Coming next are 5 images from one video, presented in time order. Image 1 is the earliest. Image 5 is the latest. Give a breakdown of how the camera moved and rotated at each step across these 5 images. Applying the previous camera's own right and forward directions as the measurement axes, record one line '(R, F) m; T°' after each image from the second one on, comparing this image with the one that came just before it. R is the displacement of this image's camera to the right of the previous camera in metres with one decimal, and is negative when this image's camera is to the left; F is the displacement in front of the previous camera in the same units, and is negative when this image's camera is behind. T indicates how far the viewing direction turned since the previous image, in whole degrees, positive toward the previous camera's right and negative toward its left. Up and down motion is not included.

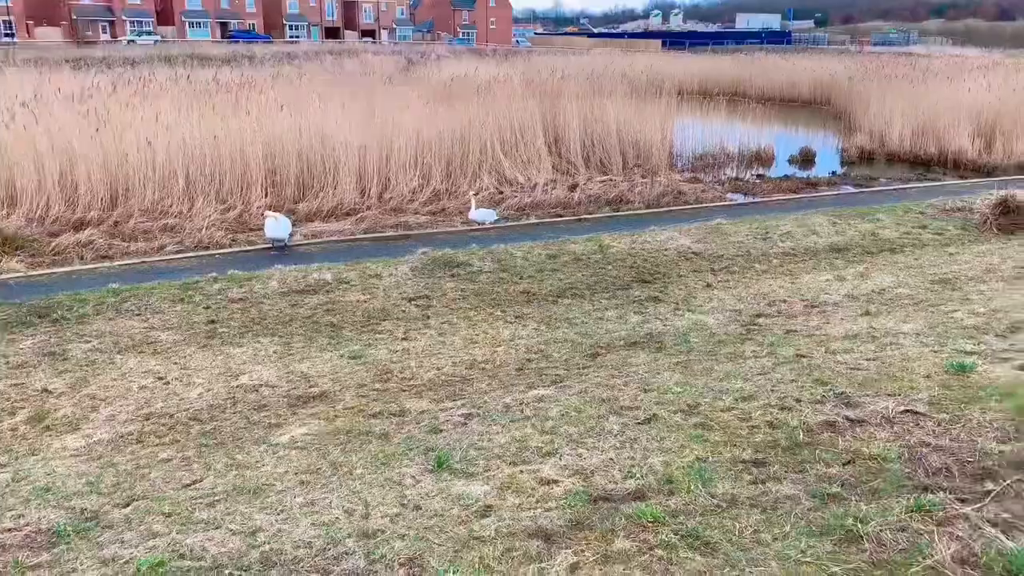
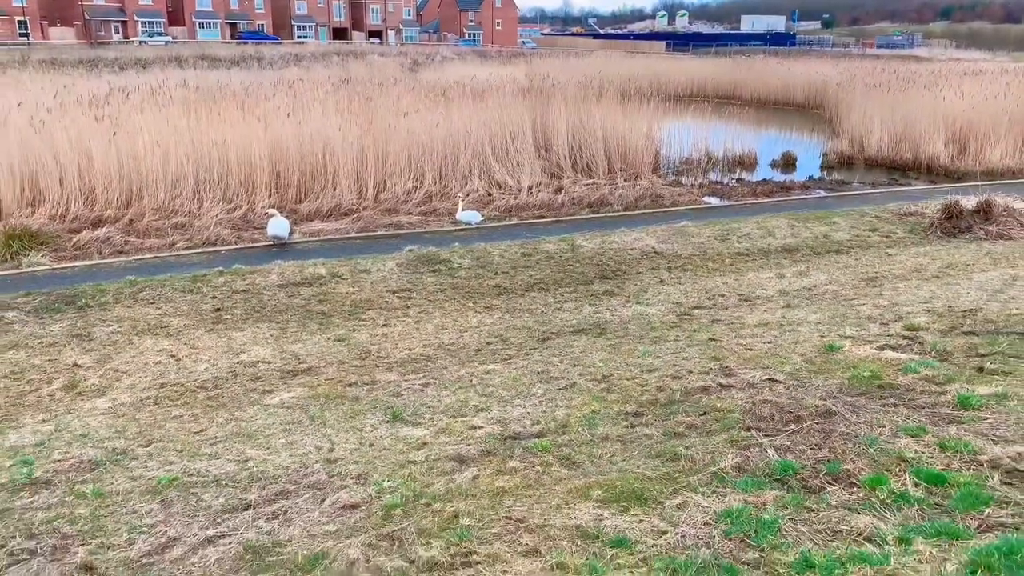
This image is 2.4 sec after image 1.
(+0.2, -0.5) m; 0°
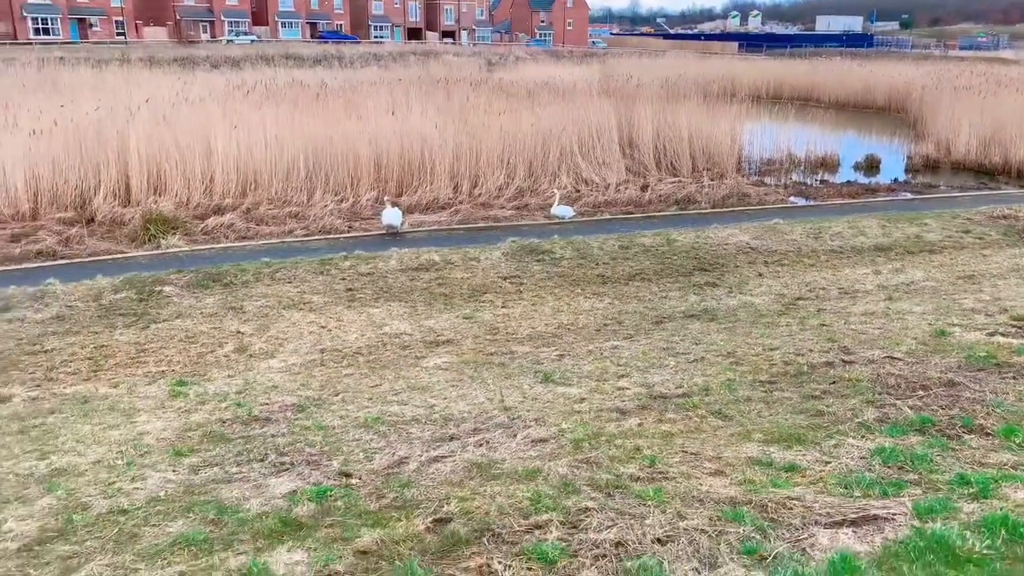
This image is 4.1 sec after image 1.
(-0.3, -0.3) m; -4°
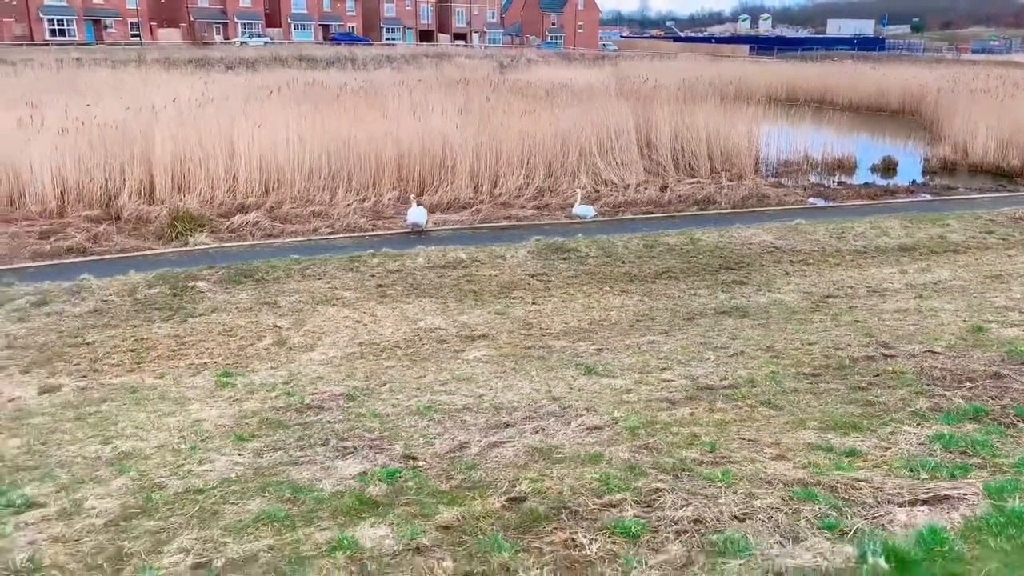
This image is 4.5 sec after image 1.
(-0.1, 0.0) m; -1°
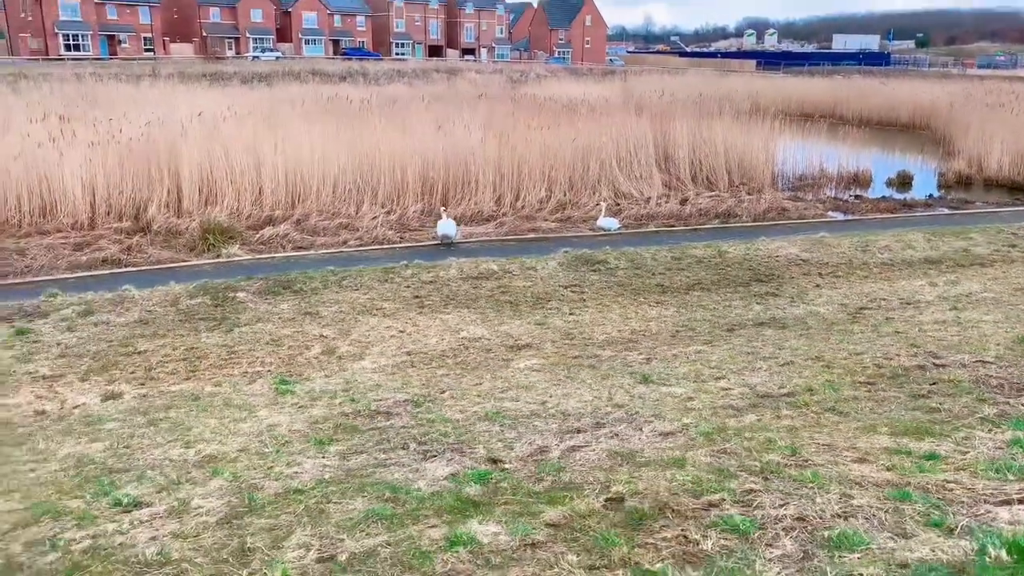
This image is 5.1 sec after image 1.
(-0.2, -0.1) m; 0°
